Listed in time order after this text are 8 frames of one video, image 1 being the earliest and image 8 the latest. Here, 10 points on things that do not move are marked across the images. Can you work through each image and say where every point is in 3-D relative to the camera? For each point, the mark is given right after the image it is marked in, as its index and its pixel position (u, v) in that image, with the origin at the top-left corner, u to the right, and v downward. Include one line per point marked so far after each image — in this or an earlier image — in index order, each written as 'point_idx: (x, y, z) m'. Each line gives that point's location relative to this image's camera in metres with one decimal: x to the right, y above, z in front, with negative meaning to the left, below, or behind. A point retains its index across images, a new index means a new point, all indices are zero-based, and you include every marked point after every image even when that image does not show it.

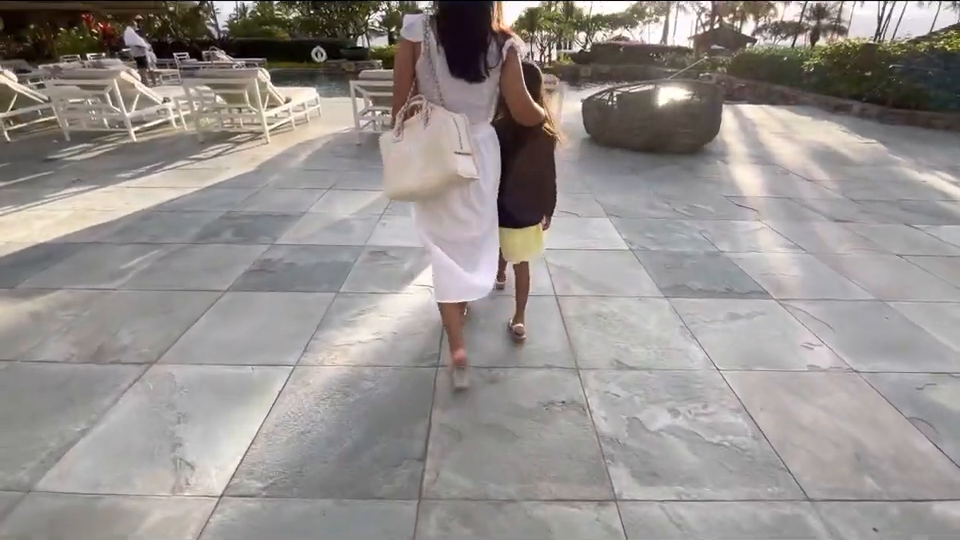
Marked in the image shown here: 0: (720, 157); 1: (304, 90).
0: (+3.0, +1.4, +5.6) m
1: (-2.7, +2.8, +7.0) m
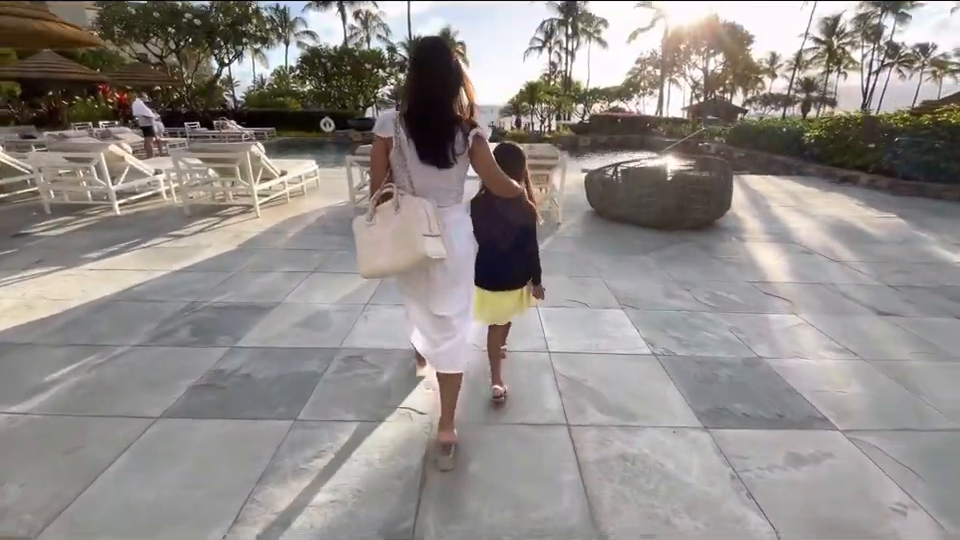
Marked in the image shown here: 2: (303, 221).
0: (+3.0, +0.4, +5.2) m
1: (-2.7, +1.7, +6.9) m
2: (-2.1, +0.6, +5.4) m
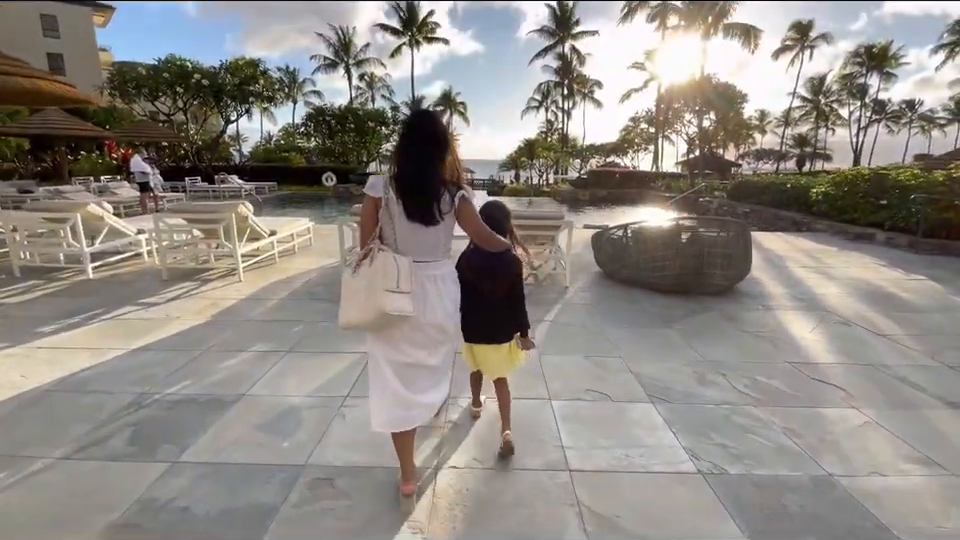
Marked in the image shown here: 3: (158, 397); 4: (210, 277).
0: (+3.0, -0.3, +4.8) m
1: (-2.7, +0.7, +6.6) m
2: (-2.1, -0.2, +4.9) m
3: (-1.9, -0.8, +2.7) m
4: (-3.1, -0.1, +5.1) m
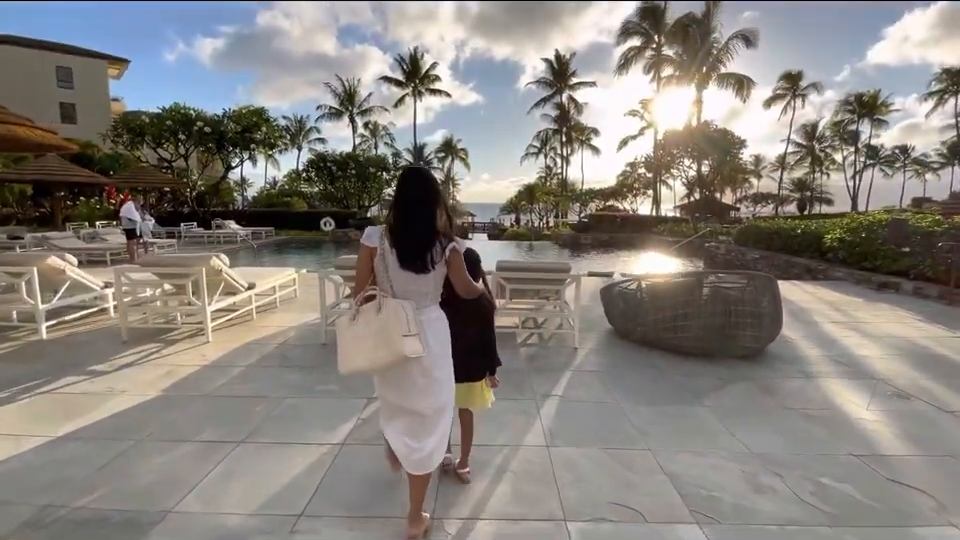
0: (+3.0, -0.9, +4.2) m
1: (-2.7, 0.0, +6.1) m
2: (-2.1, -0.8, +4.4) m
3: (-2.0, -1.1, +2.1) m
4: (-3.1, -0.7, +4.6) m
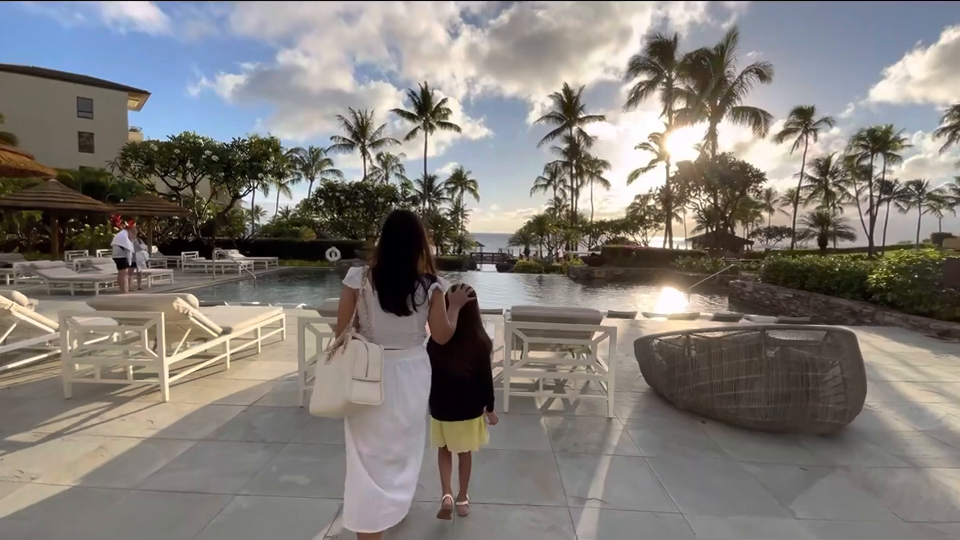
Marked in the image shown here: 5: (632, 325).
0: (+3.0, -1.3, +3.4) m
1: (-2.6, -0.5, +5.4) m
2: (-2.0, -1.1, +3.6) m
3: (-1.9, -1.4, +1.3) m
4: (-3.0, -1.1, +3.8) m
5: (+2.4, -0.9, +7.1) m
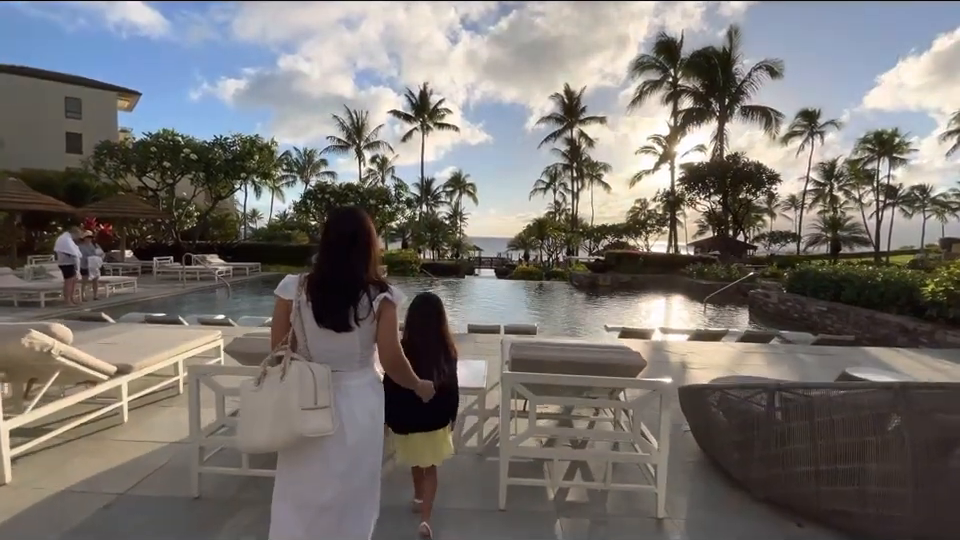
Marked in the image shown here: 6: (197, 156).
0: (+3.0, -1.4, +2.2) m
1: (-2.7, -0.6, +4.2) m
2: (-2.1, -1.3, +2.4) m
3: (-2.0, -1.5, +0.1) m
4: (-3.1, -1.2, +2.6) m
5: (+2.3, -1.0, +5.9) m
6: (-12.0, +4.8, +19.1) m
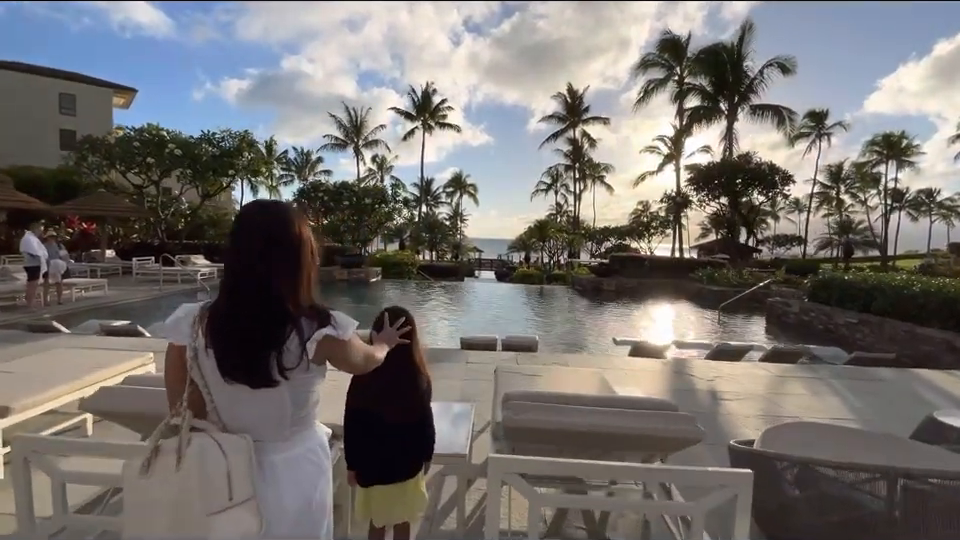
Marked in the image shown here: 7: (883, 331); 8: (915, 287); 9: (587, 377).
0: (+2.9, -1.5, +1.3) m
1: (-2.8, -0.7, +3.4) m
2: (-2.2, -1.3, +1.6) m
3: (-2.1, -1.5, -0.7) m
4: (-3.2, -1.3, +1.8) m
5: (+2.2, -1.2, +5.1) m
6: (-12.0, +4.8, +18.3) m
7: (+7.2, -1.1, +7.9) m
8: (+7.6, -0.3, +7.8) m
9: (+0.9, -0.9, +3.7) m
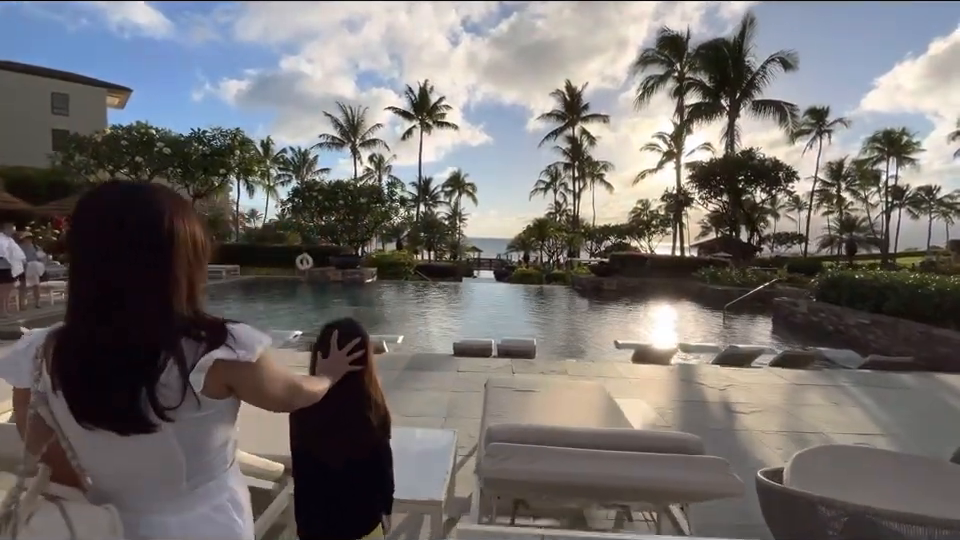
0: (+2.8, -1.6, +1.0) m
1: (-2.9, -0.7, +3.0) m
2: (-2.3, -1.4, +1.2) m
3: (-2.2, -1.6, -1.1) m
4: (-3.3, -1.3, +1.4) m
5: (+2.1, -1.2, +4.7) m
6: (-12.1, +4.7, +17.9) m
7: (+7.1, -1.1, +7.6) m
8: (+7.5, -0.3, +7.4) m
9: (+0.8, -0.9, +3.3) m
